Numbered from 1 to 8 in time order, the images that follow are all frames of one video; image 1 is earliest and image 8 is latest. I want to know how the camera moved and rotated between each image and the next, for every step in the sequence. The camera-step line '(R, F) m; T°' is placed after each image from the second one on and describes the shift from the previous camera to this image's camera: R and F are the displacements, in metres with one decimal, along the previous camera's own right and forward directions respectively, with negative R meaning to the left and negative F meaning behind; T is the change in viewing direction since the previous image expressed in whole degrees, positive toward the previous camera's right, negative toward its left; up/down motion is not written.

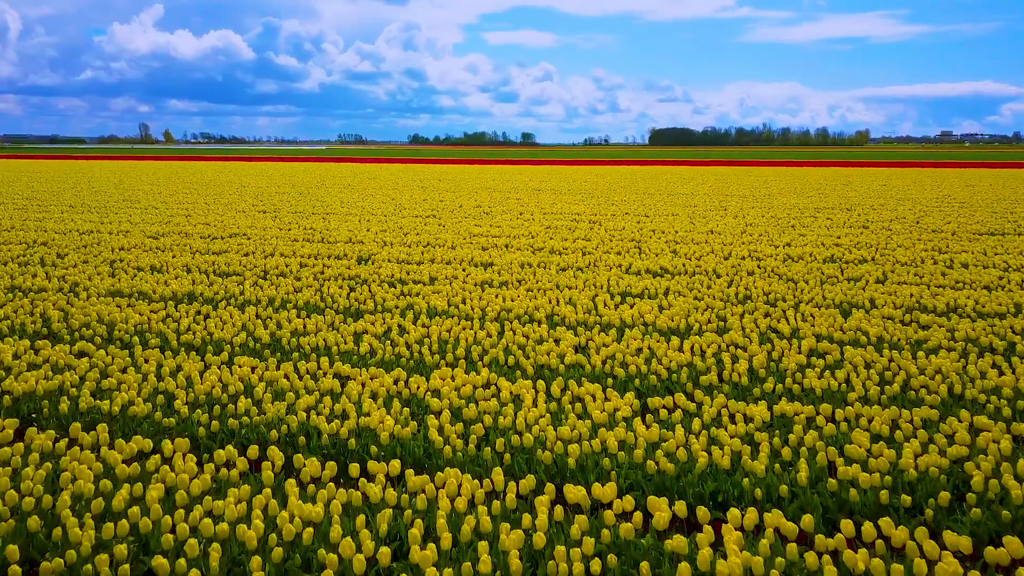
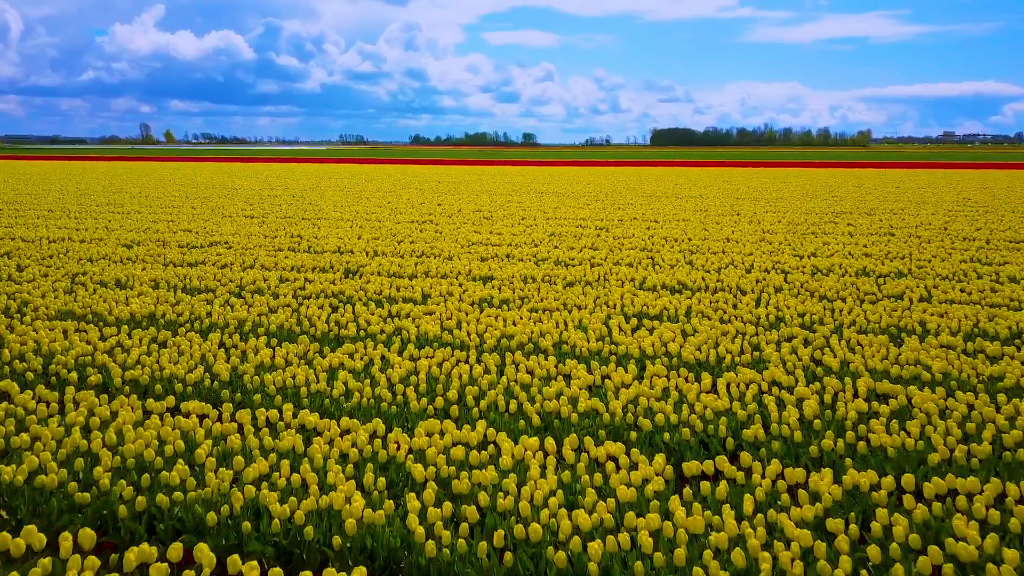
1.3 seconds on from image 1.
(0.0, +0.7) m; 0°
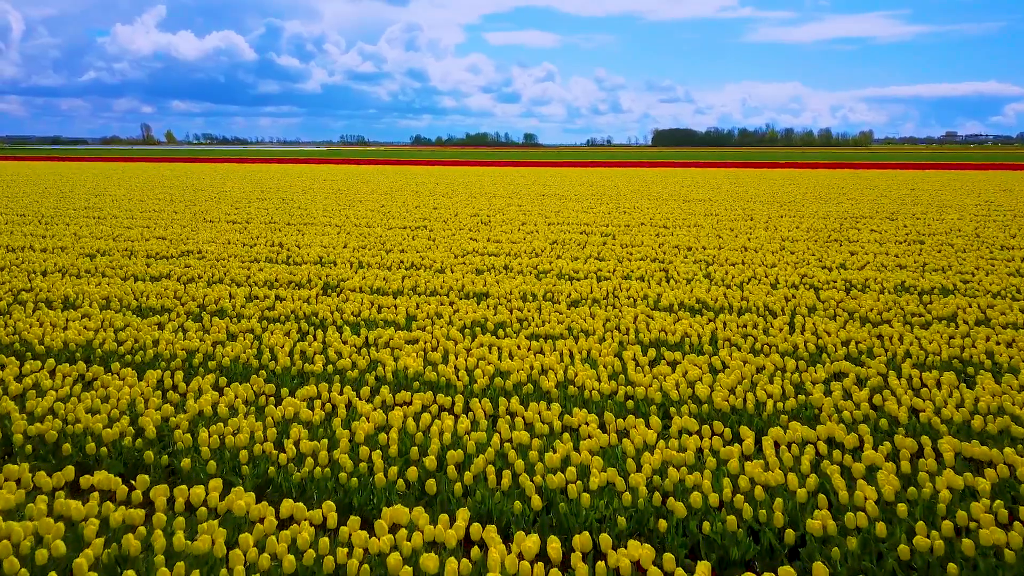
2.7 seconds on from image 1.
(0.0, +0.7) m; 0°
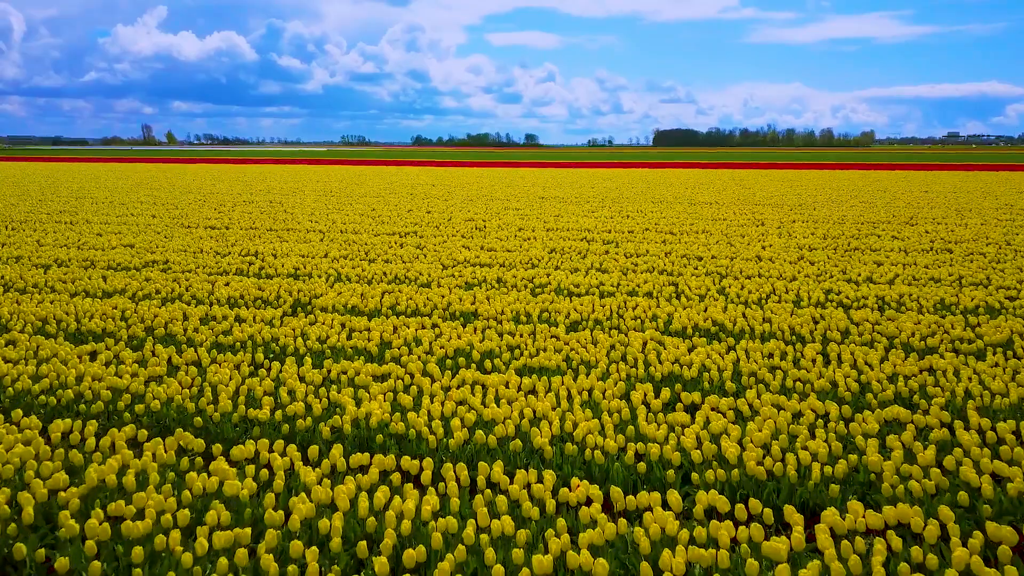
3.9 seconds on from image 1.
(+0.1, +0.7) m; 0°
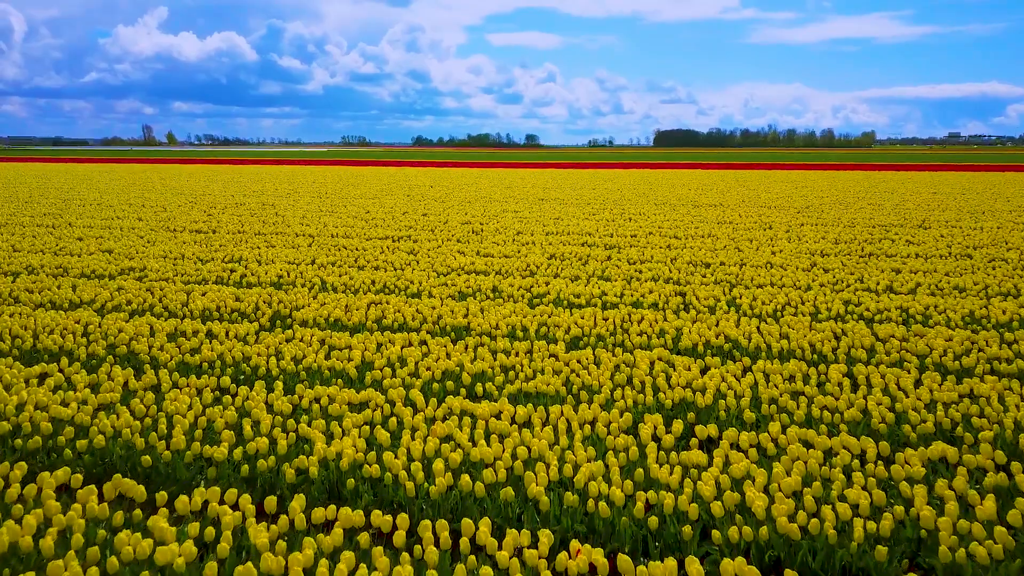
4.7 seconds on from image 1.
(0.0, +0.4) m; 0°
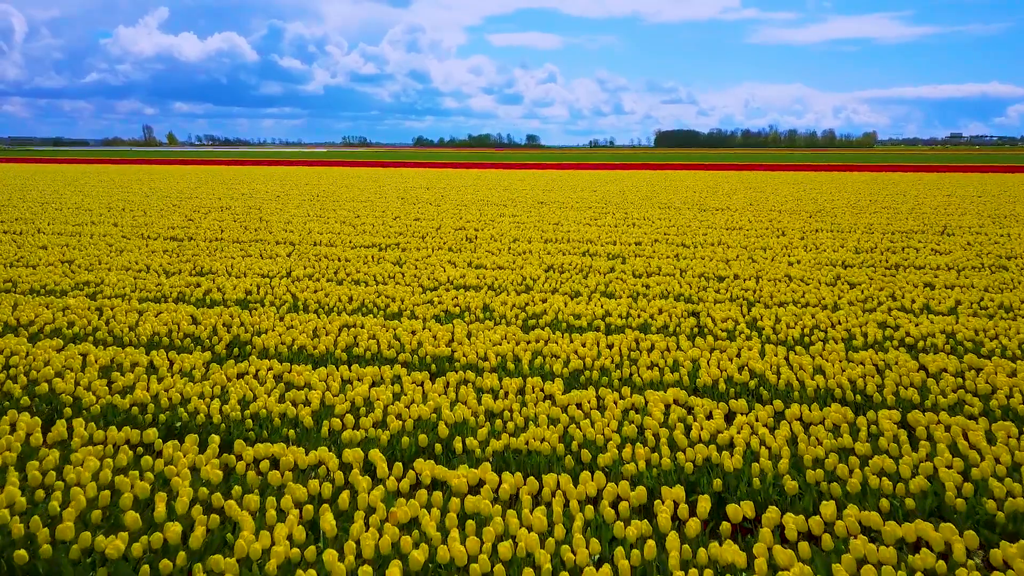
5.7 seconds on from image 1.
(+0.1, +0.6) m; 0°
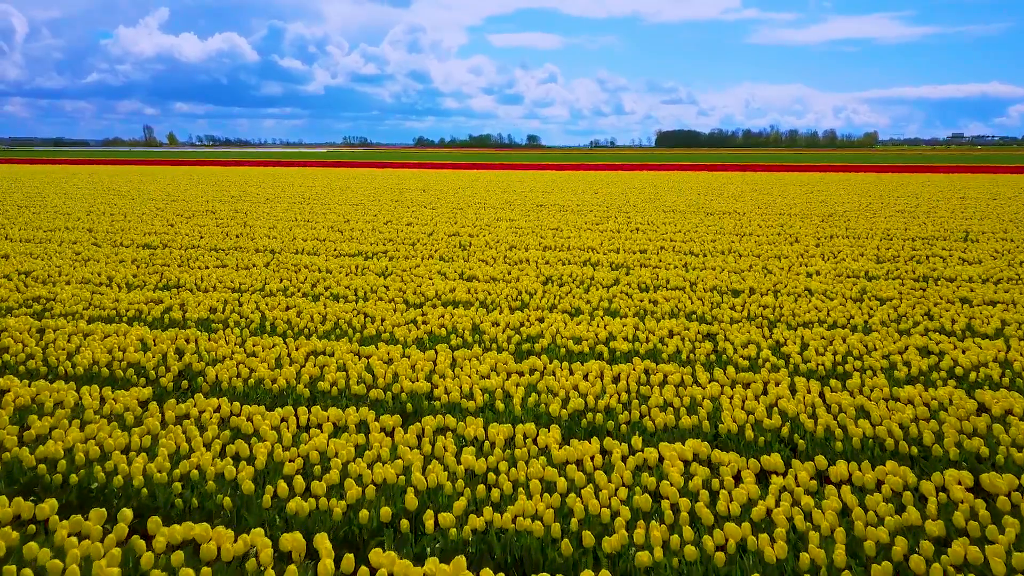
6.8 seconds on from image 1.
(+0.1, +0.6) m; 0°
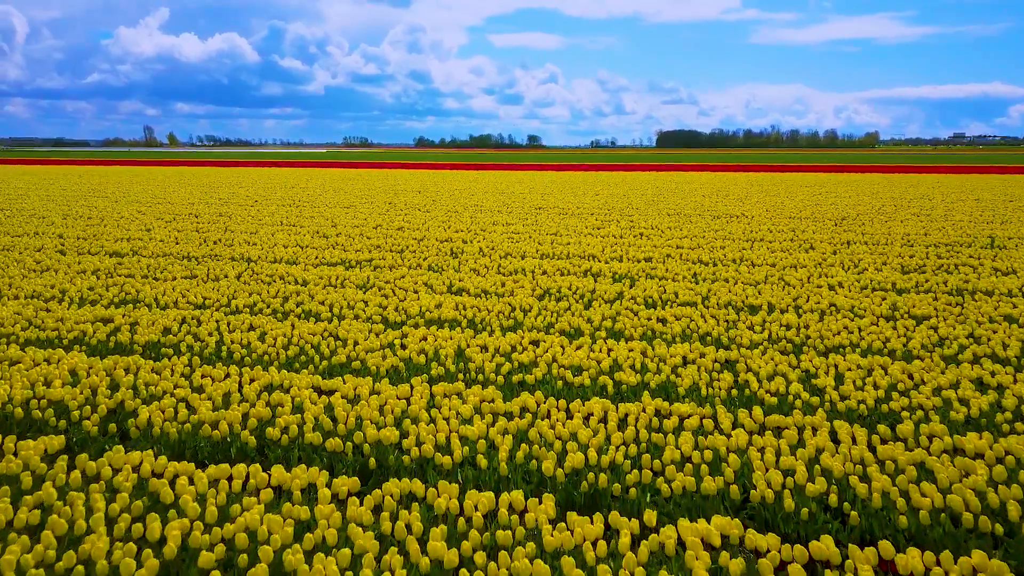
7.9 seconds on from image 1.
(+0.1, +0.6) m; 0°
